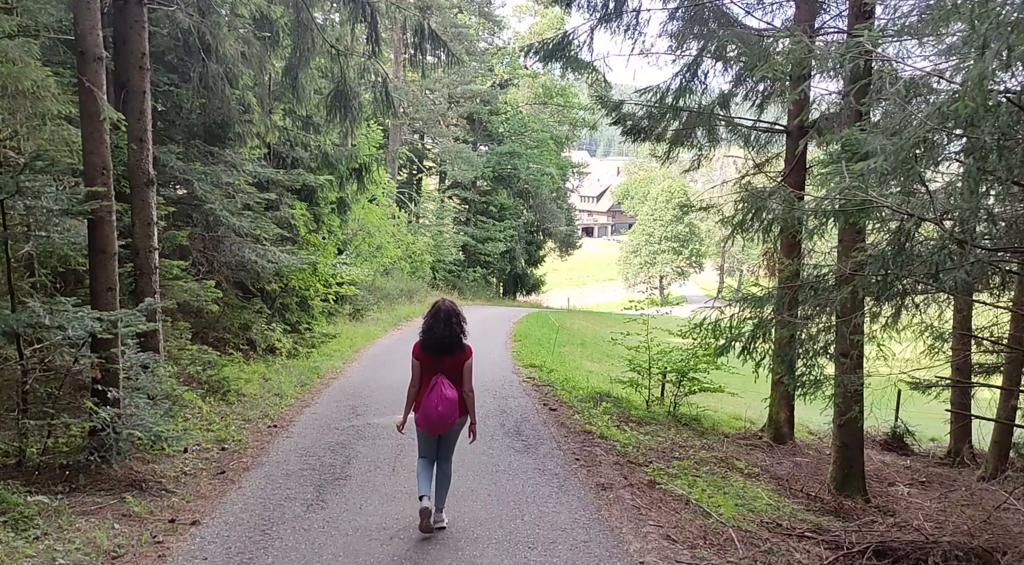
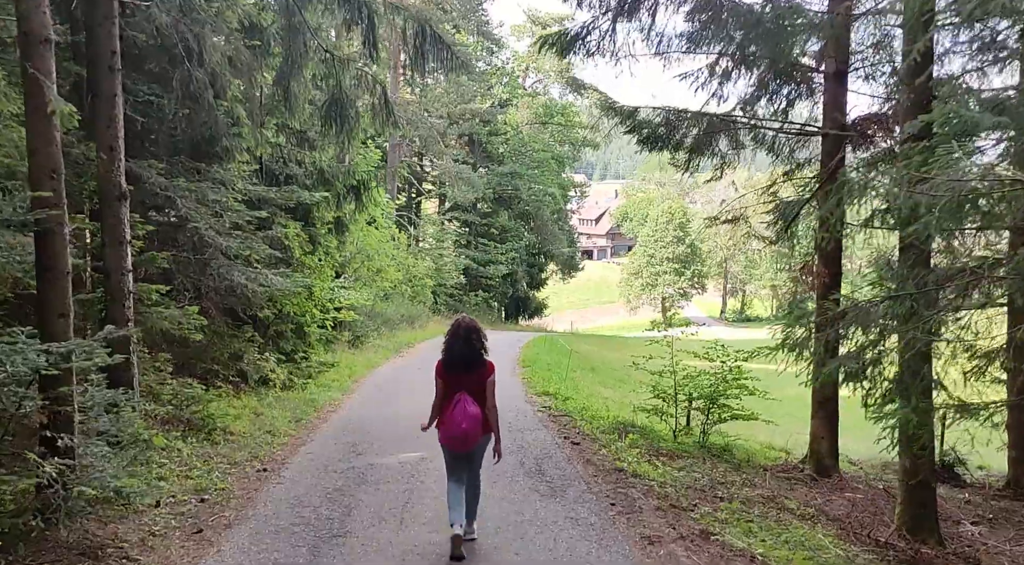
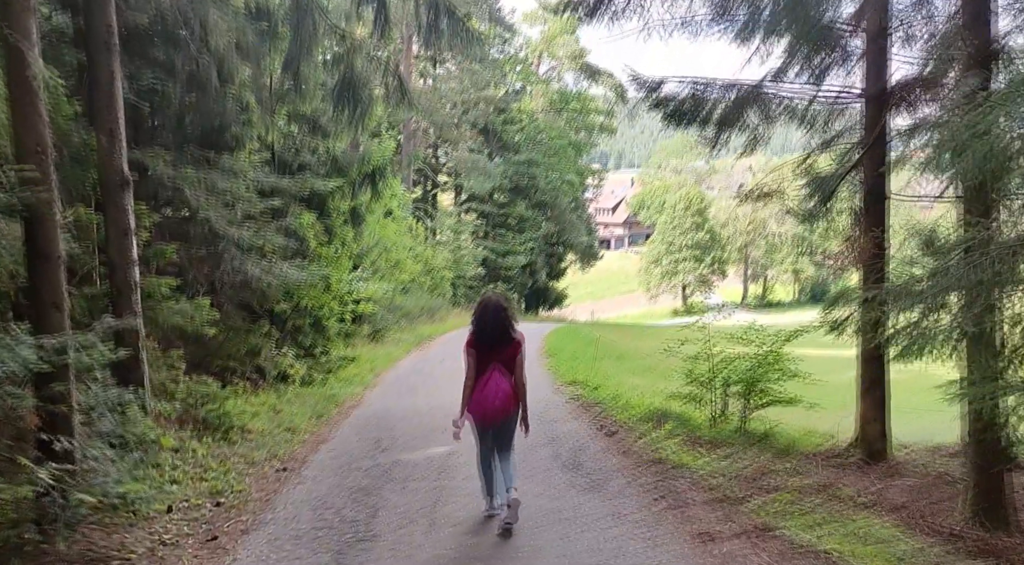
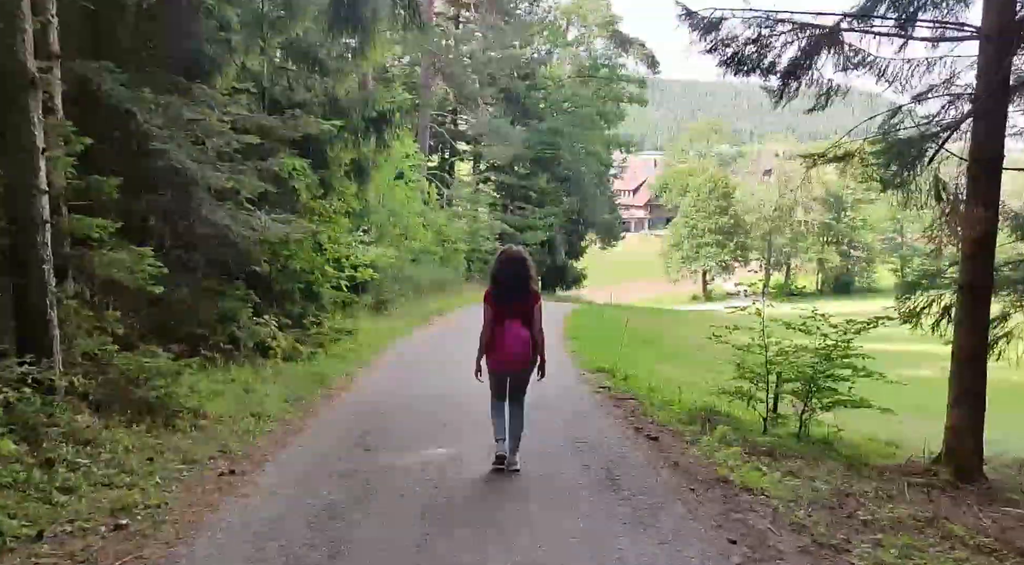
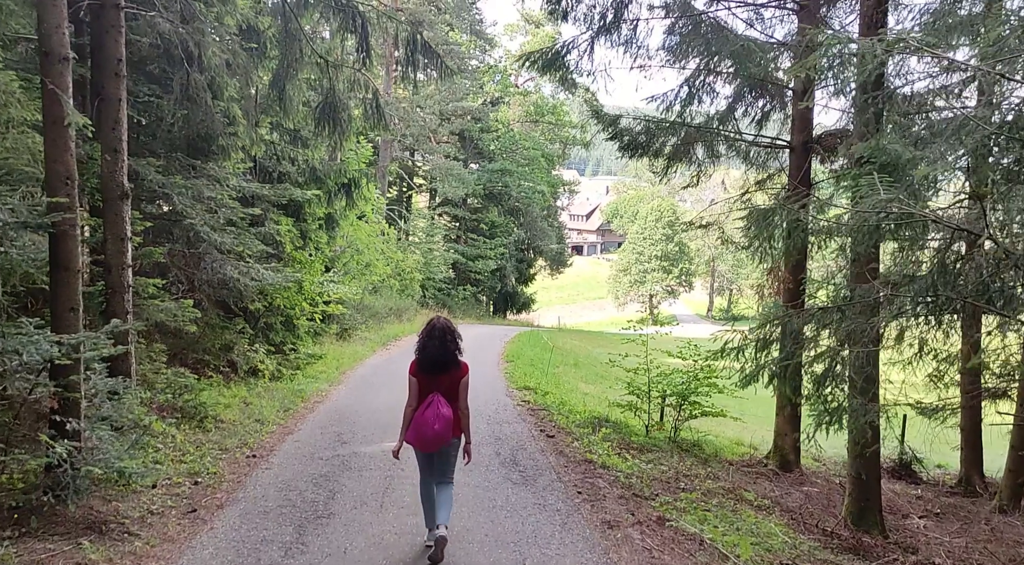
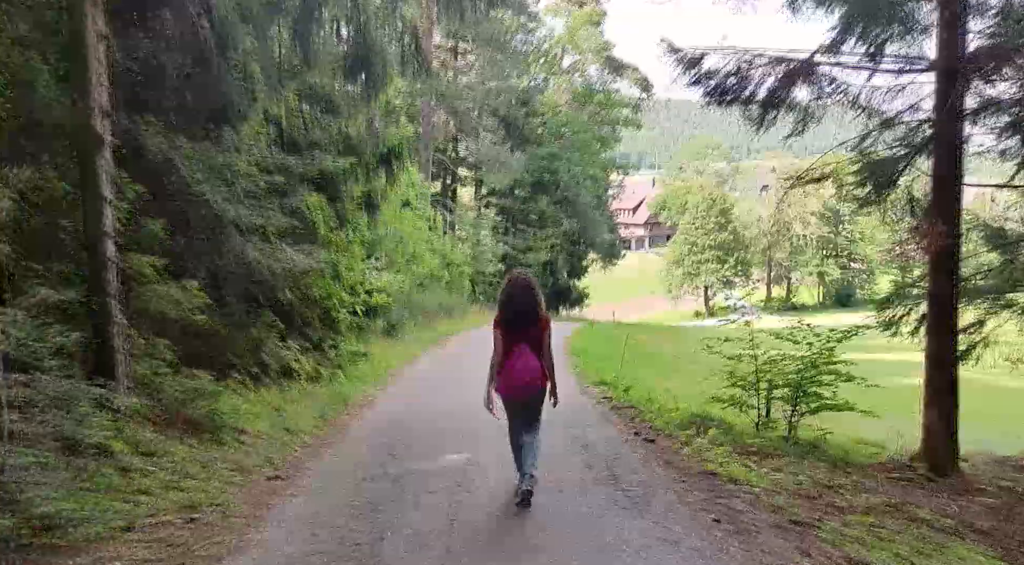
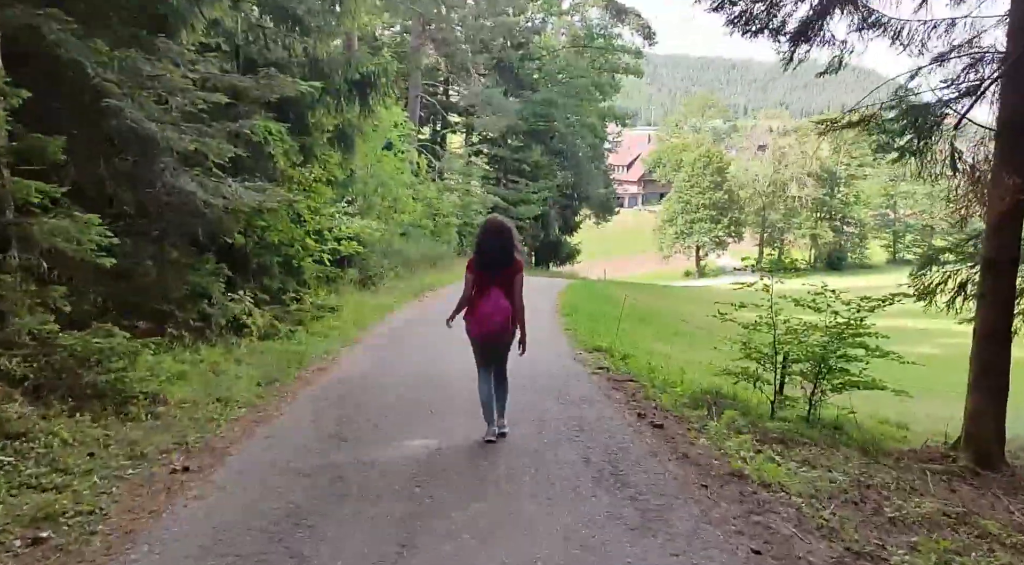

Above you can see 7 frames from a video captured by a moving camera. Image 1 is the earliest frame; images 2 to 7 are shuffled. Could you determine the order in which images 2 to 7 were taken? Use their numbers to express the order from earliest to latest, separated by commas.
5, 2, 3, 6, 4, 7
